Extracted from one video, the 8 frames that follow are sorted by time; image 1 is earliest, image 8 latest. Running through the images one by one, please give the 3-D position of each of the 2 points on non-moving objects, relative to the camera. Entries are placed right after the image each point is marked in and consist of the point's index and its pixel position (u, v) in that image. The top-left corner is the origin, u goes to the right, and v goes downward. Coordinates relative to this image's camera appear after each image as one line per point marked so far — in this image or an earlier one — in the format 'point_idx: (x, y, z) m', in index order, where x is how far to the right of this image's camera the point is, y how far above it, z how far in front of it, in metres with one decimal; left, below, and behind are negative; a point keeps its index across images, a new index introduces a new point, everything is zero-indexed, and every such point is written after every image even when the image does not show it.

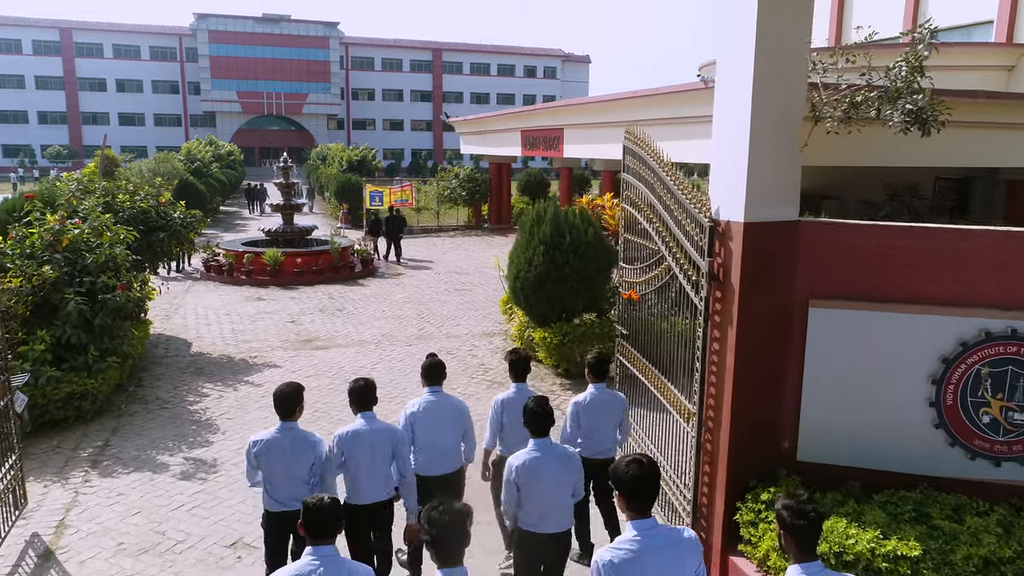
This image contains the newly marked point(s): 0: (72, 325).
0: (-3.4, -0.3, +6.0) m
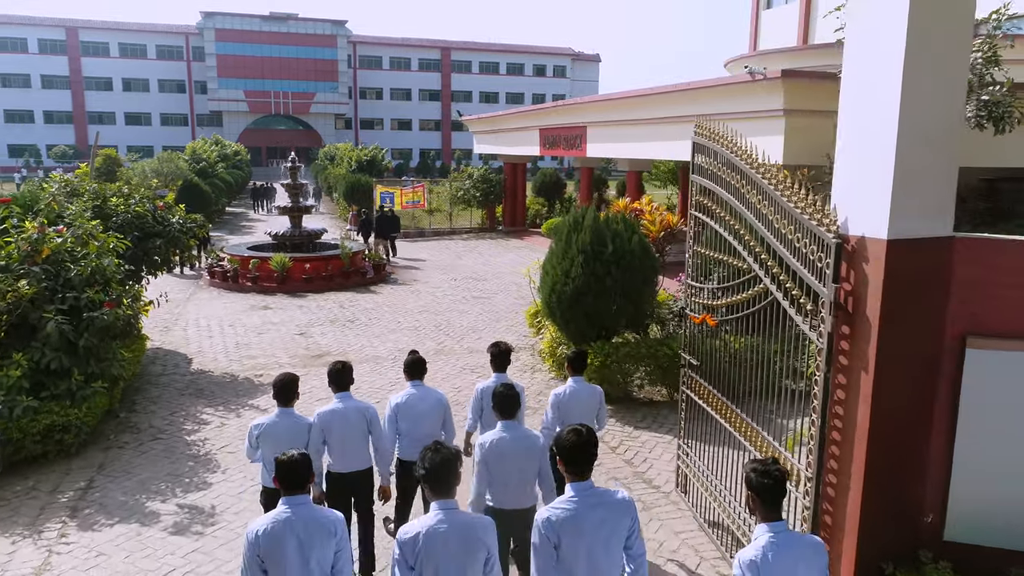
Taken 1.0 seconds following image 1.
0: (-3.1, -0.4, +5.3) m
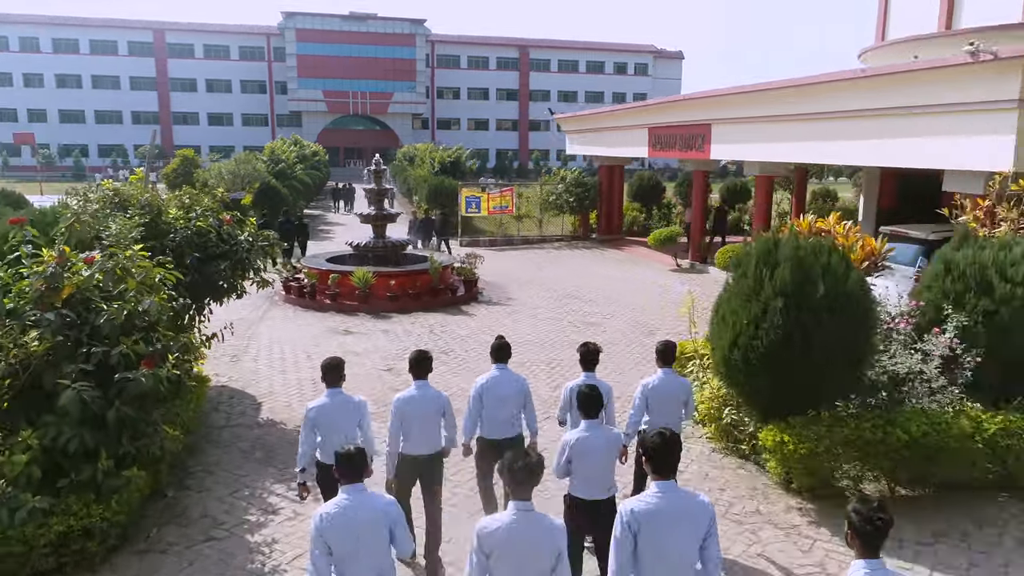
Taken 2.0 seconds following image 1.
0: (-2.2, -0.7, +3.9) m
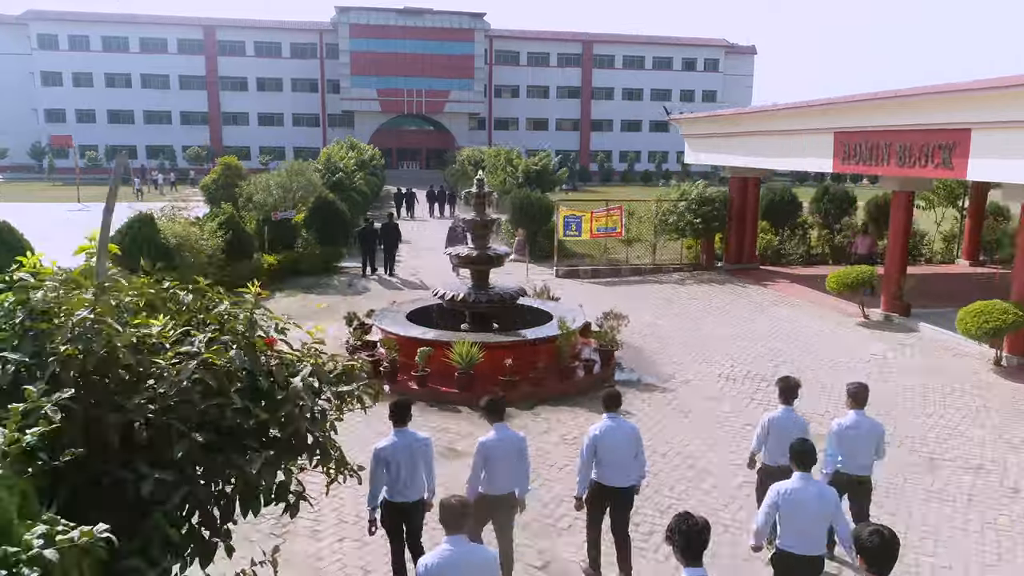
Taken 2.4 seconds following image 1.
0: (-1.0, -1.4, +0.5) m
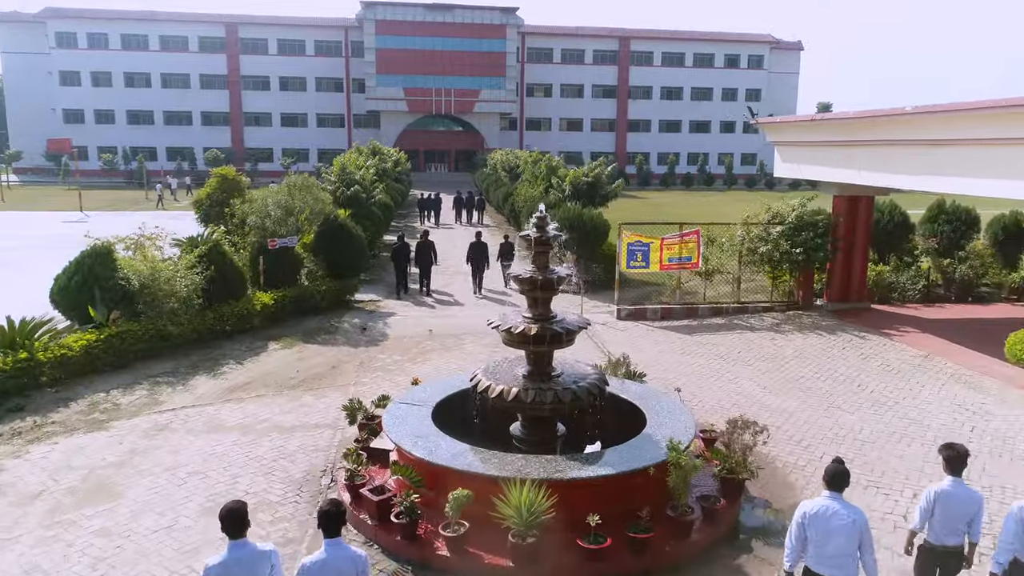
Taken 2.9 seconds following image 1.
0: (-0.7, -2.1, -2.3) m
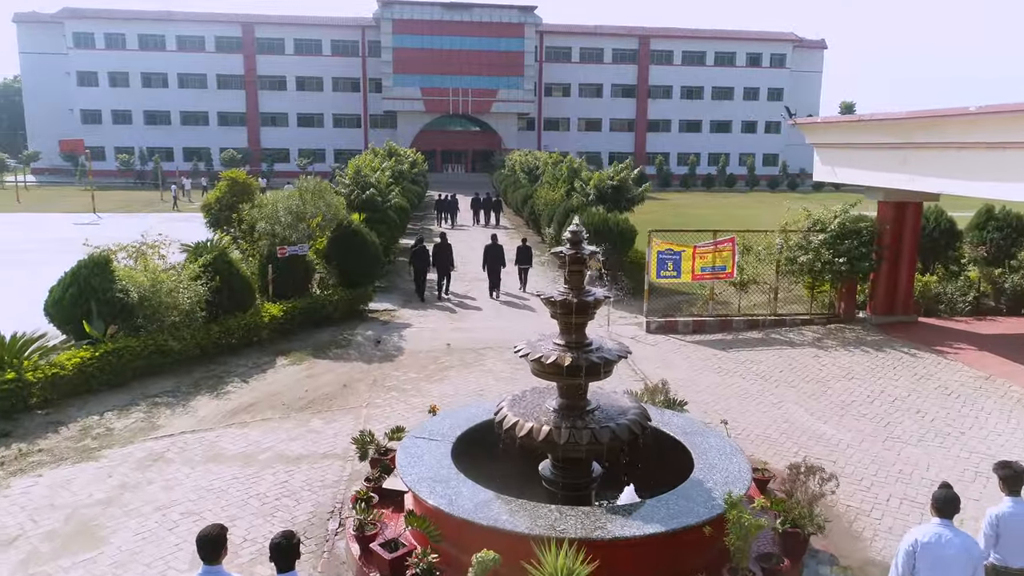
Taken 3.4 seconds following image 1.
0: (-0.6, -2.3, -2.9) m
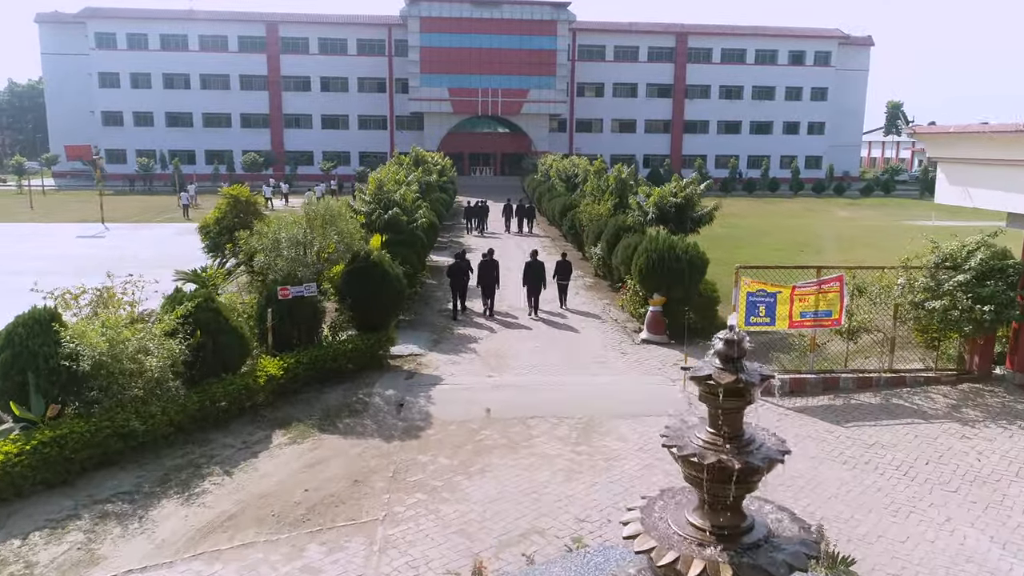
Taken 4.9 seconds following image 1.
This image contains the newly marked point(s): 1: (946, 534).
0: (-0.5, -2.9, -5.0) m
1: (+3.2, -1.8, +5.8) m
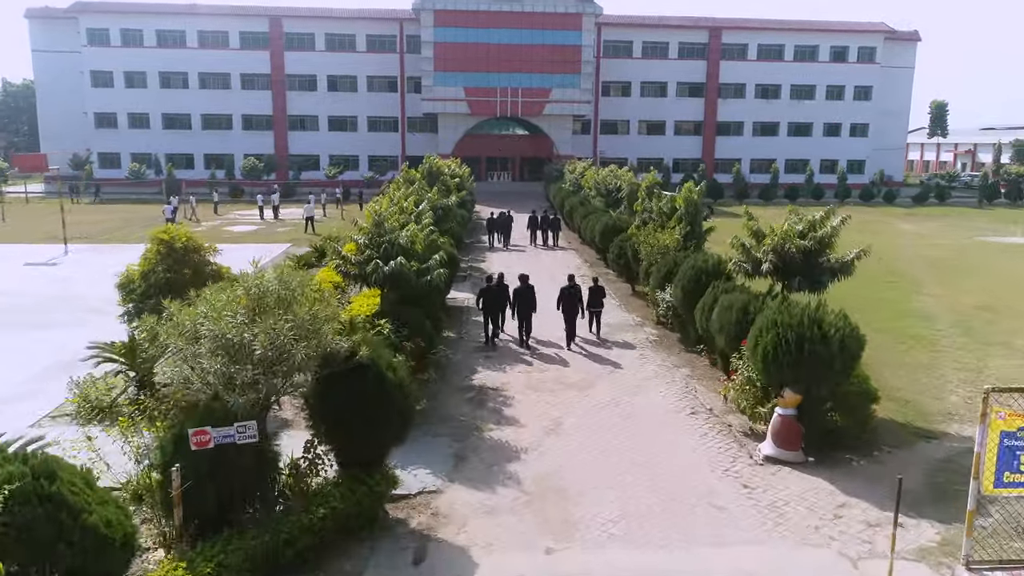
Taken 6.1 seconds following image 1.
0: (-0.2, -3.8, -8.8) m
1: (+3.7, -2.8, +1.9) m
